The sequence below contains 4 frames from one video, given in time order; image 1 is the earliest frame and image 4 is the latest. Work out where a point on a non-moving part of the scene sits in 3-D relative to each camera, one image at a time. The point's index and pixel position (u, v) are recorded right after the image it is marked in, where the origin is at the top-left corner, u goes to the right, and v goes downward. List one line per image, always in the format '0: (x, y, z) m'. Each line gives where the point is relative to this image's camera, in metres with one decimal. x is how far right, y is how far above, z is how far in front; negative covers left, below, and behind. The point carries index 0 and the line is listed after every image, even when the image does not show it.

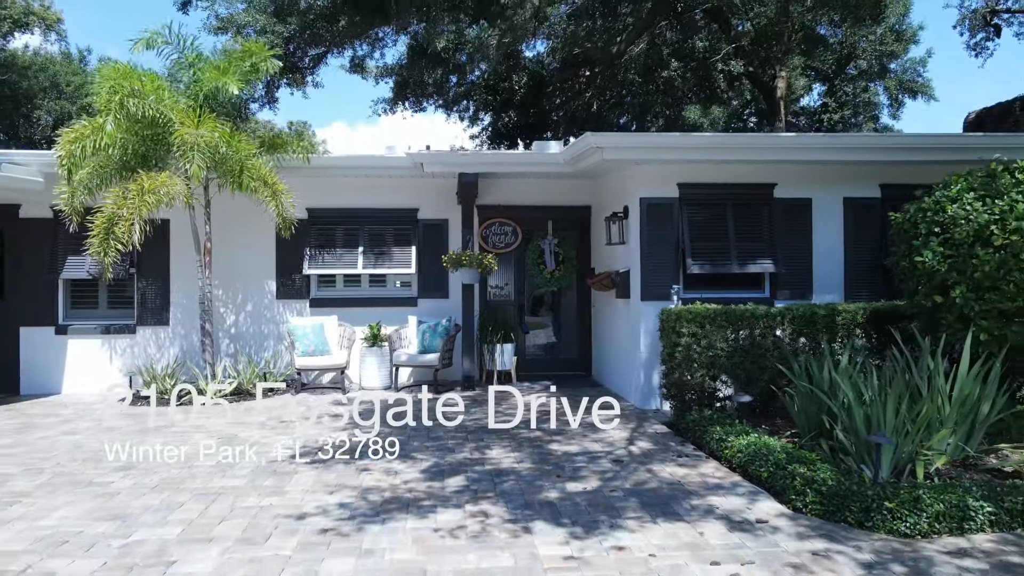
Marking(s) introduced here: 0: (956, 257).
0: (+2.9, +0.2, +4.9) m
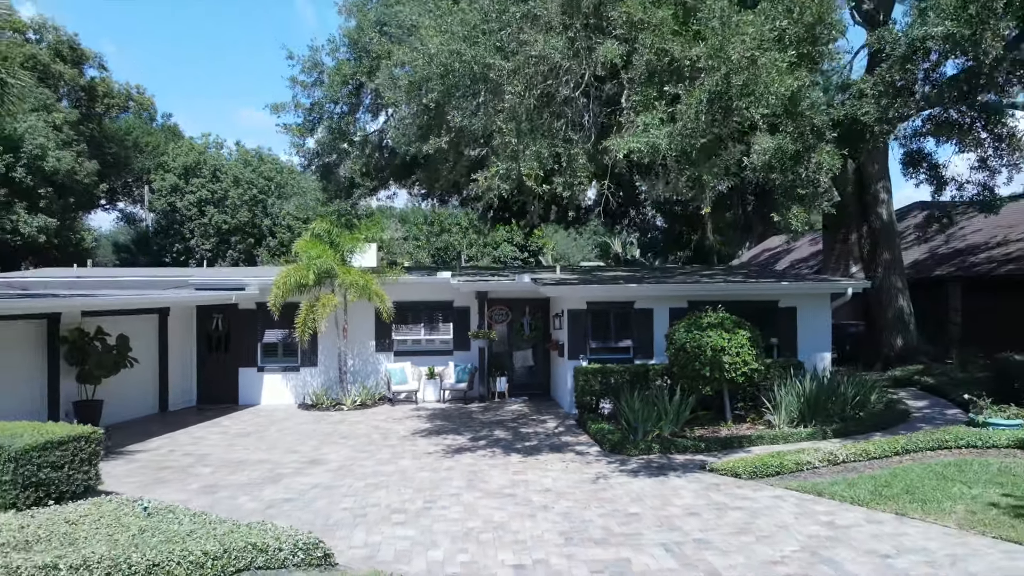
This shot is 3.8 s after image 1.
0: (+2.8, -1.1, +12.3) m
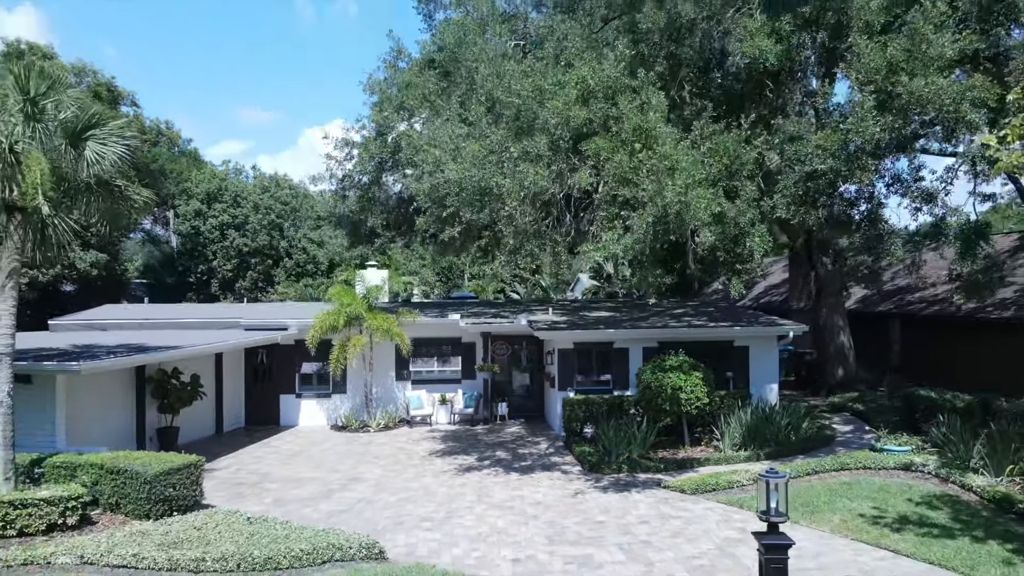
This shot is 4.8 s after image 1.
0: (+2.8, -2.1, +15.2) m
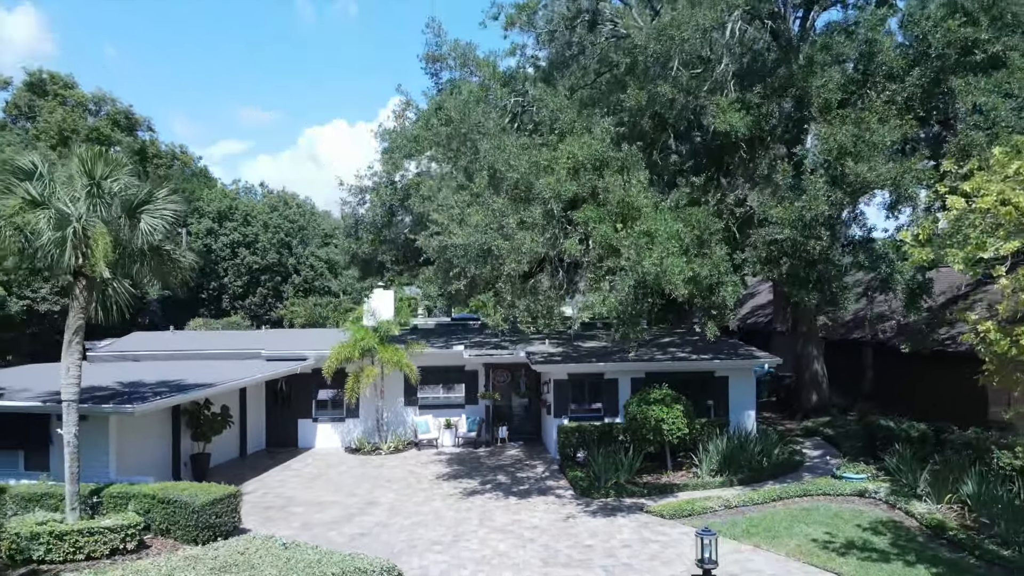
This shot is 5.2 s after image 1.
0: (+2.8, -3.1, +16.8) m
